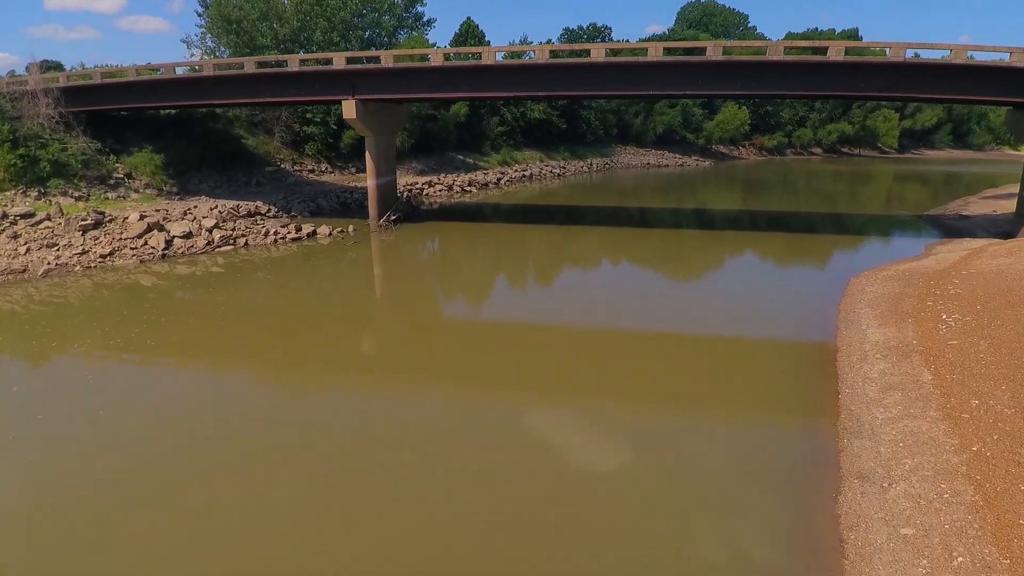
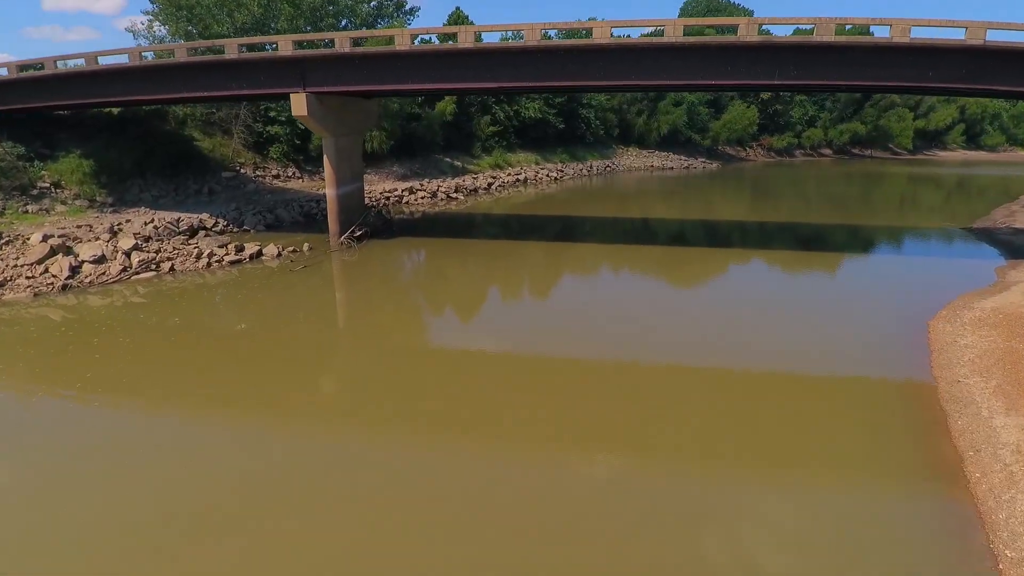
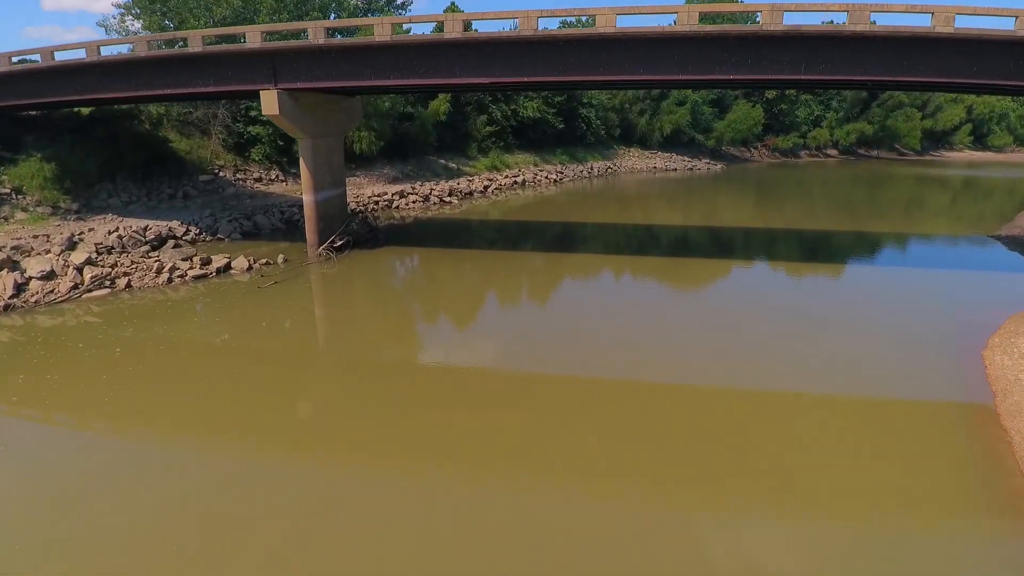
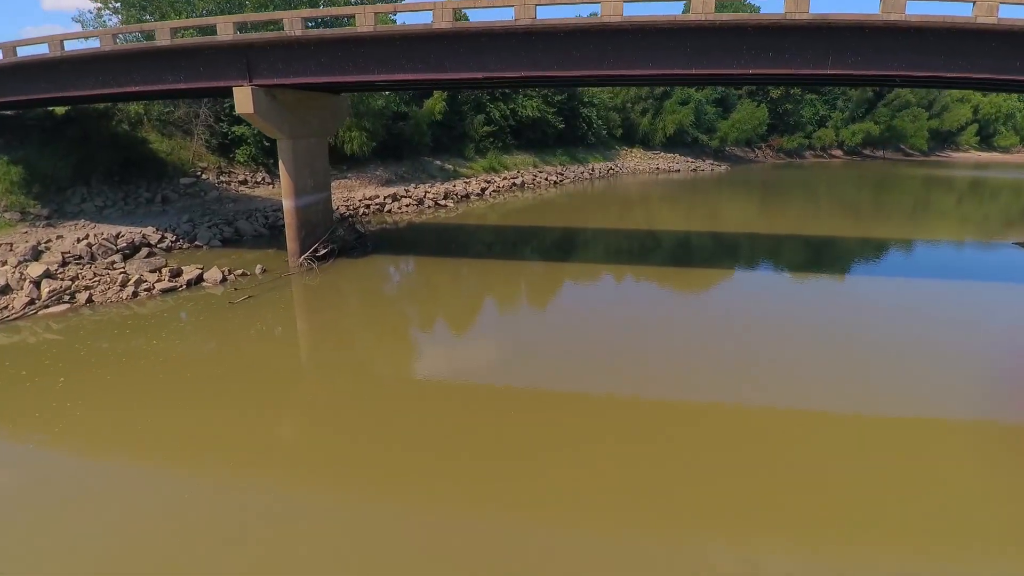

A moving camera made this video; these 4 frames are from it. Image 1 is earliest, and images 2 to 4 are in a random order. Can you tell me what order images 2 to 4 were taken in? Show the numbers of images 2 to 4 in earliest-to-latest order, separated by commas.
2, 3, 4
